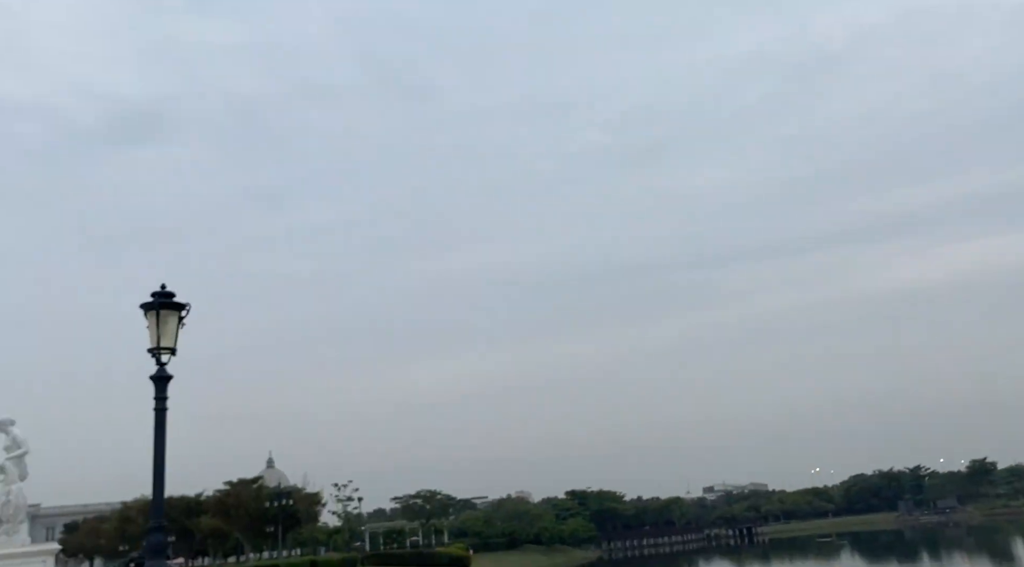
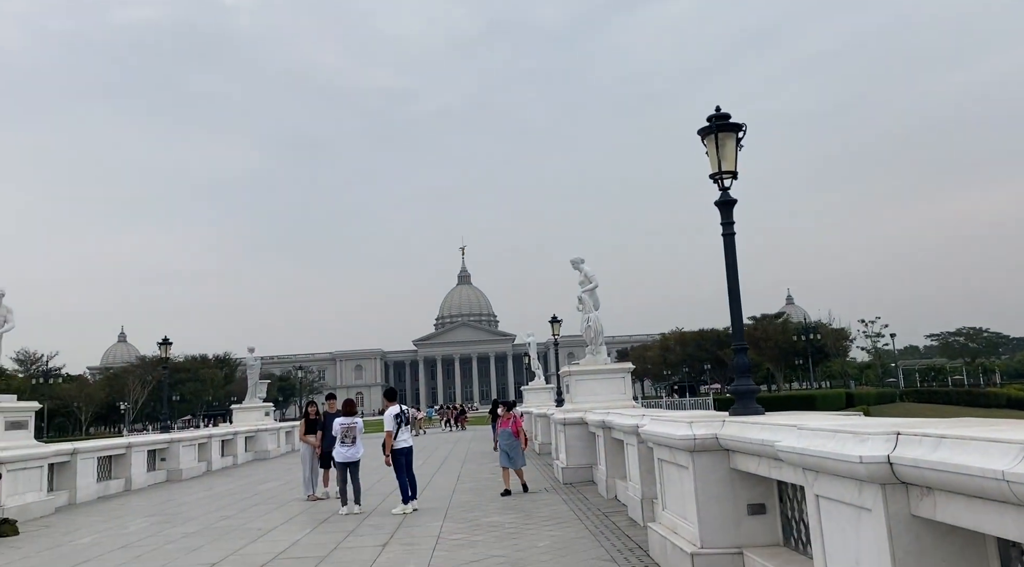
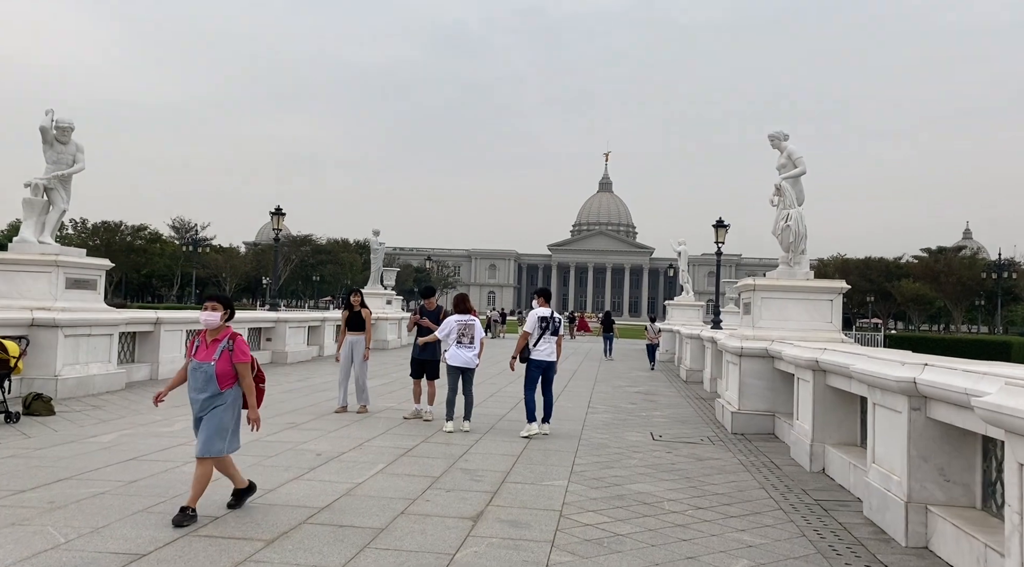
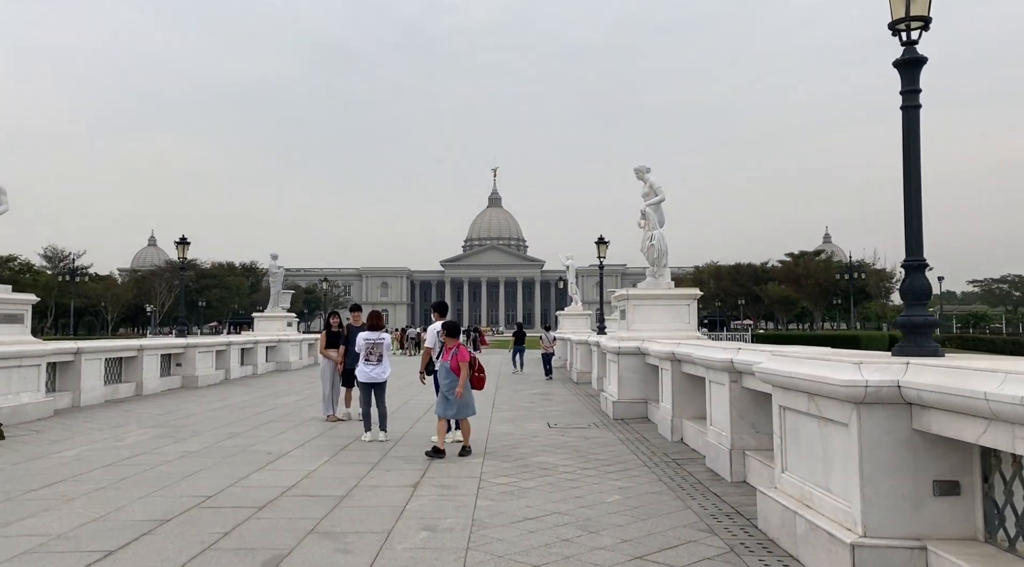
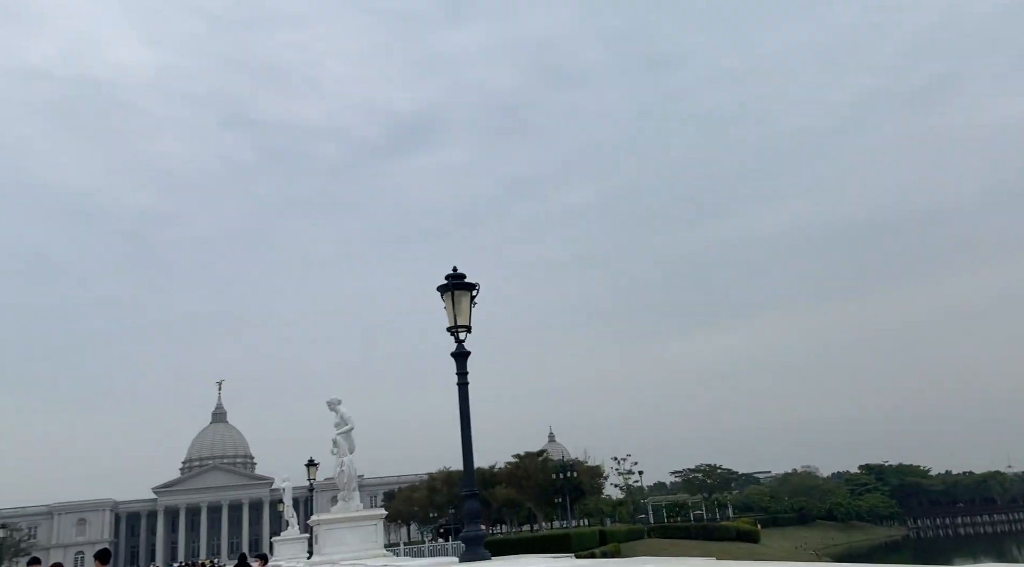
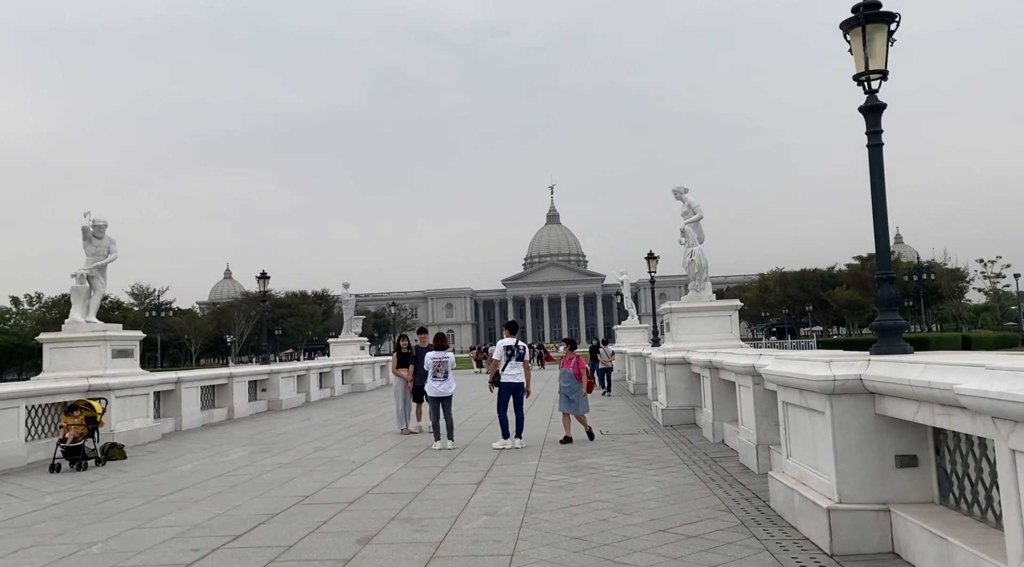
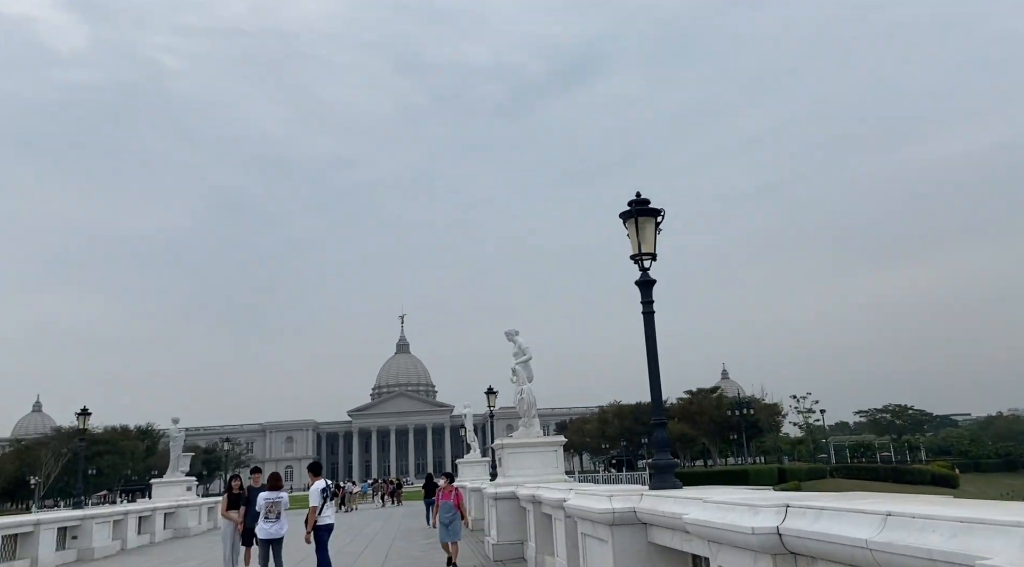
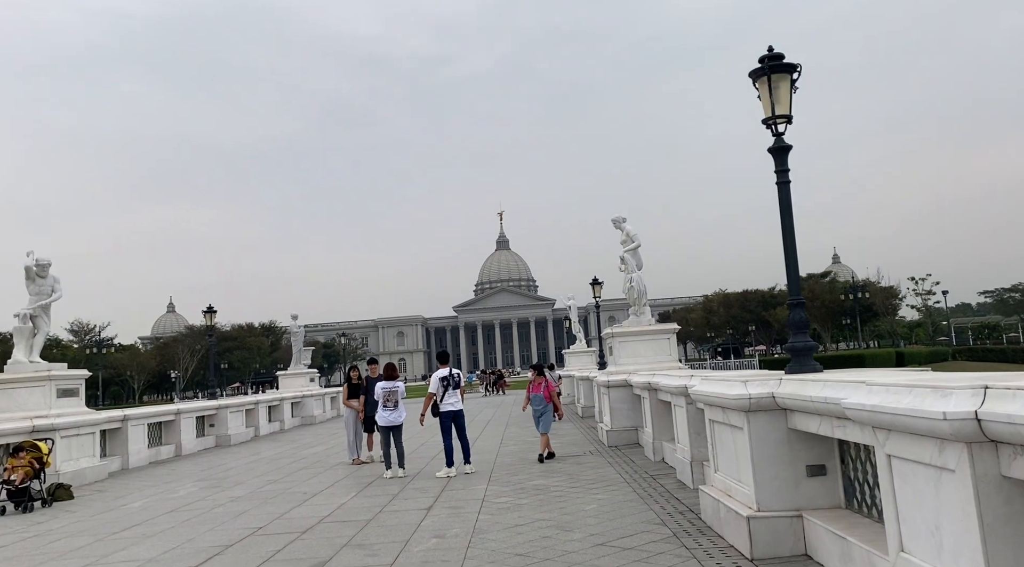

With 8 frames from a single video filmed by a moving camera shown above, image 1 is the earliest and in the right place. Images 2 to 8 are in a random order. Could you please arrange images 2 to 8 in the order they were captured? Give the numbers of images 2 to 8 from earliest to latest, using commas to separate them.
5, 7, 2, 8, 6, 4, 3
